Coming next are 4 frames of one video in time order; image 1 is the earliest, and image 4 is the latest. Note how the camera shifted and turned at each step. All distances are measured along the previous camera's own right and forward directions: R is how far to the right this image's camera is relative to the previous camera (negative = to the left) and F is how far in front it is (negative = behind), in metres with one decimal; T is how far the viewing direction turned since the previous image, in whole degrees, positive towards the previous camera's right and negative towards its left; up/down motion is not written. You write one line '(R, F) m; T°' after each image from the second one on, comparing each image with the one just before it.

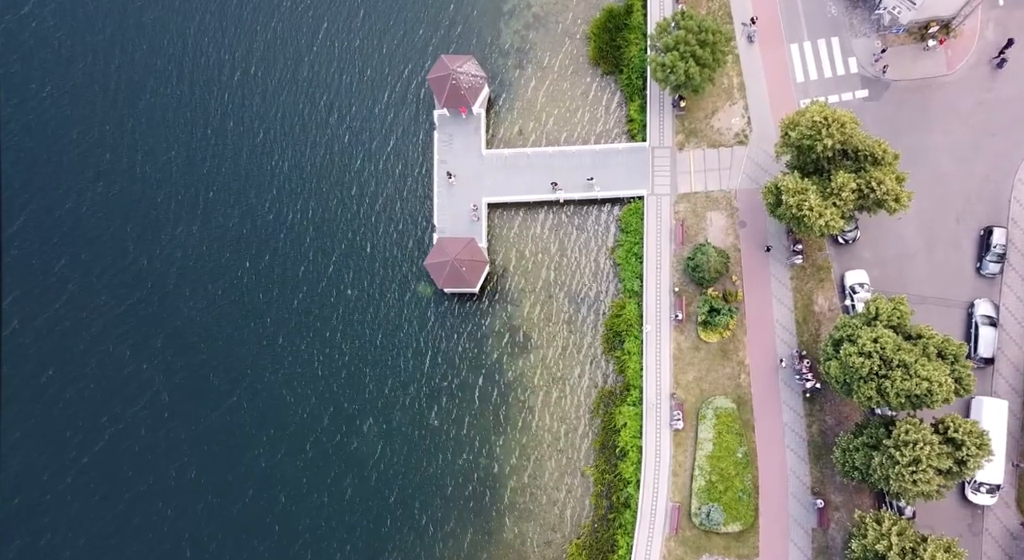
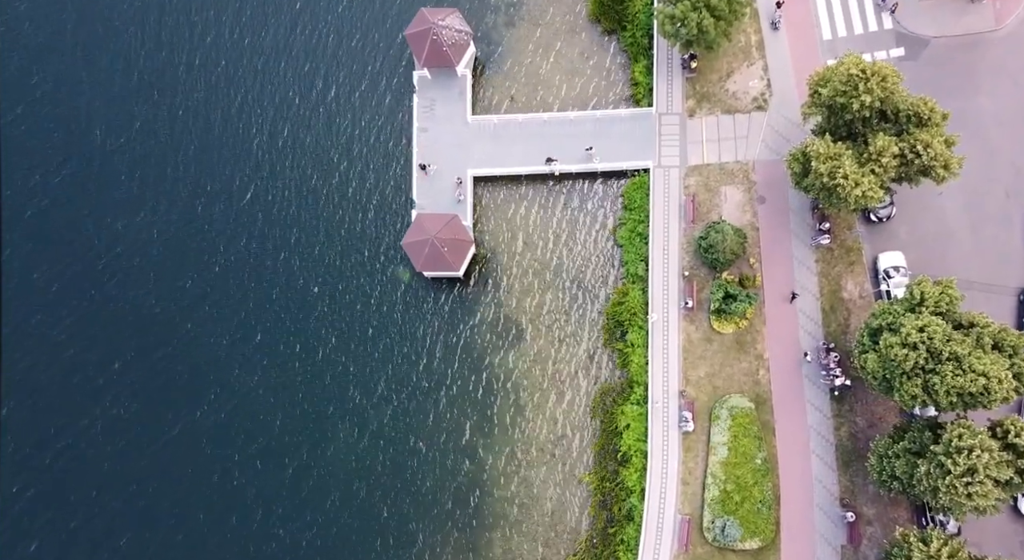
(+0.6, +7.1) m; 0°
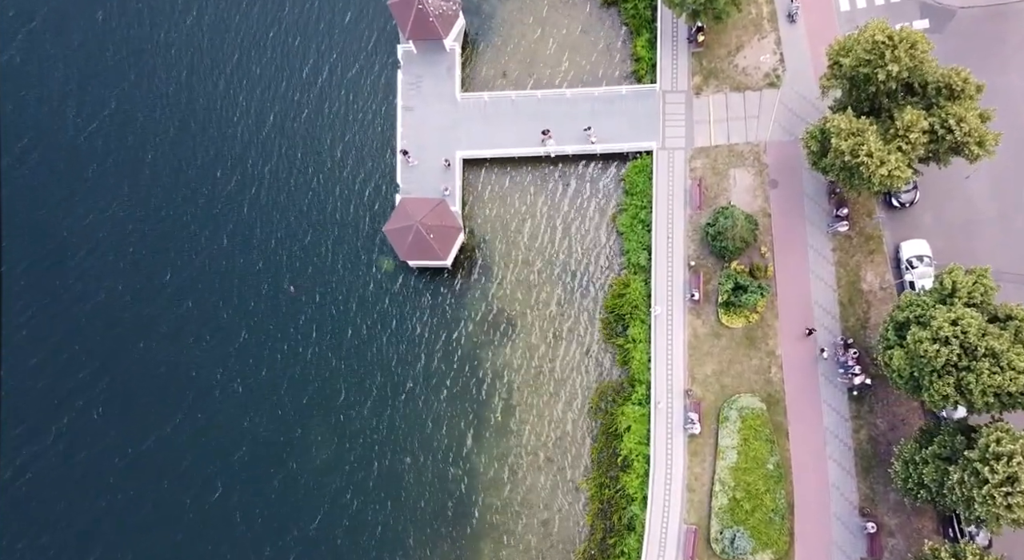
(+0.4, +4.1) m; 0°
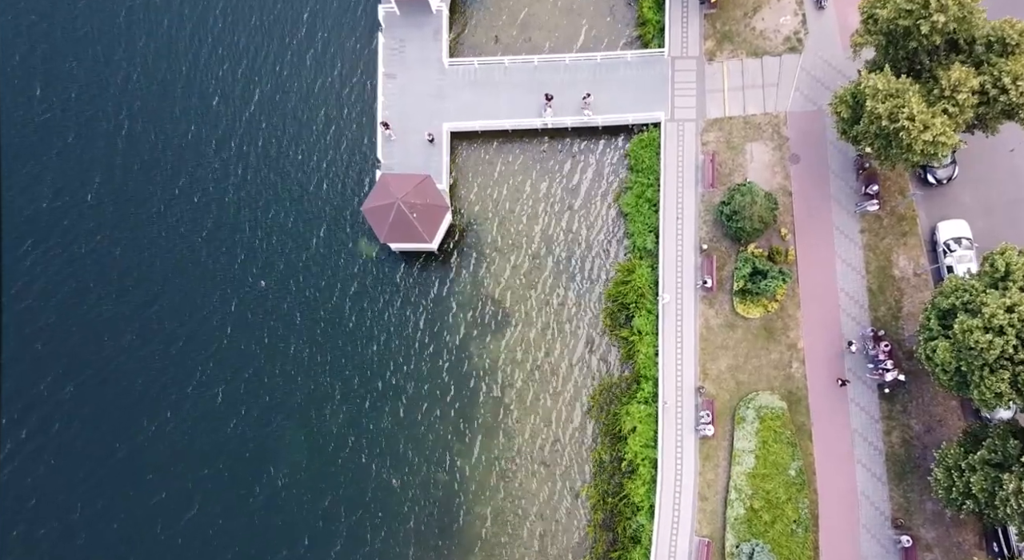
(+0.3, +4.9) m; 0°
